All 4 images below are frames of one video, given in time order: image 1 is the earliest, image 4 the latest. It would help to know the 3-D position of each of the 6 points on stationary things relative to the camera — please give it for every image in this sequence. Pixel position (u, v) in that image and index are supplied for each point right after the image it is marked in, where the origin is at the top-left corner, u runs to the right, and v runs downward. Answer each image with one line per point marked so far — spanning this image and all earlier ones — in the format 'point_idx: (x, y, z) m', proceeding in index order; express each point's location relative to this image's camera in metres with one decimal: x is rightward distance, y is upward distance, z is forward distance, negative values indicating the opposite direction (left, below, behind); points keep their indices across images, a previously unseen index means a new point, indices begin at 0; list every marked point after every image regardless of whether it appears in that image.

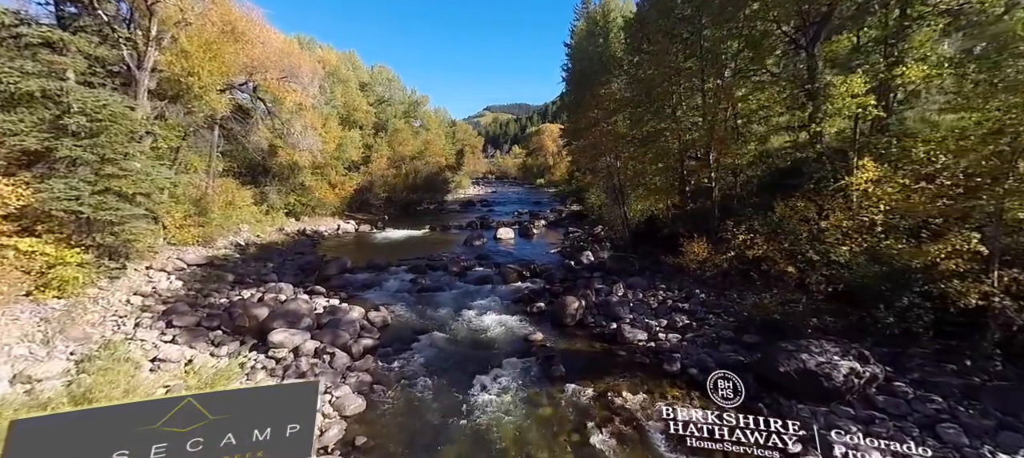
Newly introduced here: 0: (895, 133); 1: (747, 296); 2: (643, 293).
0: (+9.8, +2.5, +10.8) m
1: (+7.5, -2.2, +13.2) m
2: (+4.7, -2.3, +15.1) m
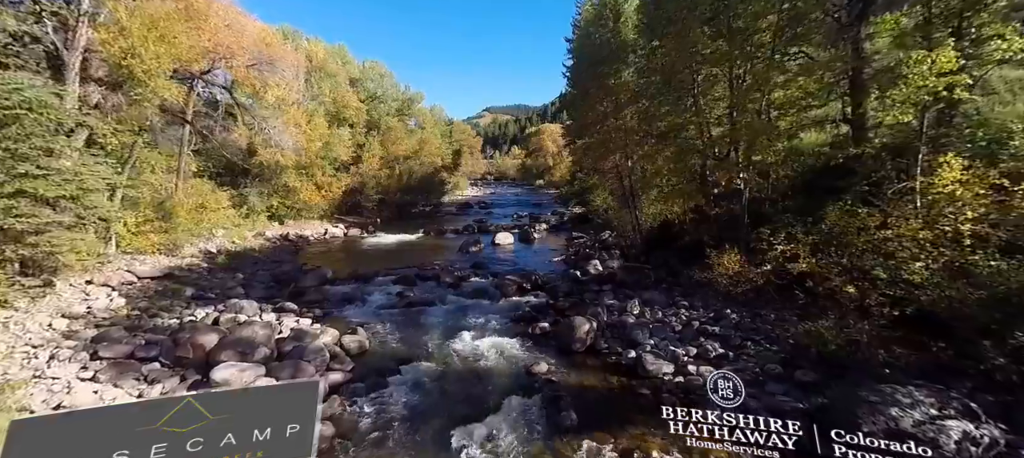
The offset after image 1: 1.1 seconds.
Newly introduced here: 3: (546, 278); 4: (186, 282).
0: (+9.8, +2.2, +8.8) m
1: (+7.4, -2.4, +11.2) m
2: (+4.7, -2.6, +13.1) m
3: (+1.5, -2.1, +18.1) m
4: (-12.2, -2.0, +15.6) m
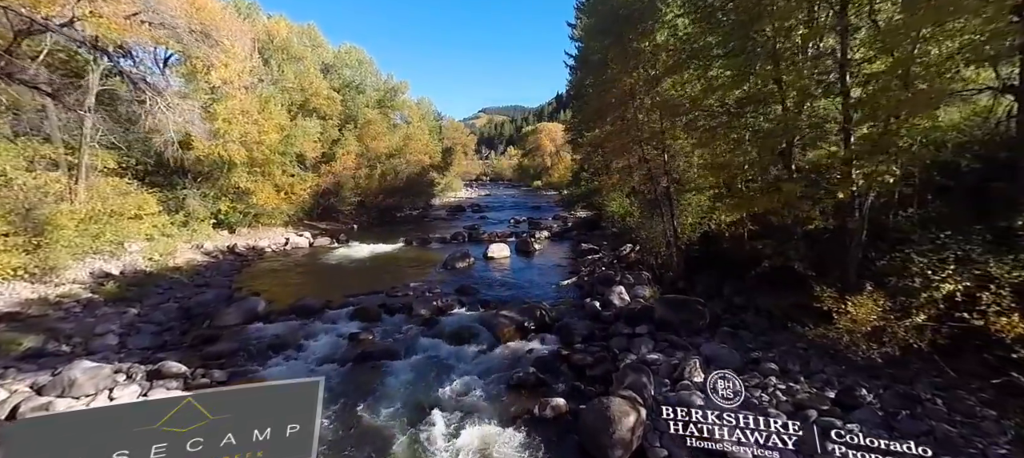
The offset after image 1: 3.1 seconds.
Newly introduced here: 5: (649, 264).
0: (+9.8, +1.7, +4.1) m
1: (+7.4, -2.9, +6.5) m
2: (+4.6, -3.1, +8.4) m
3: (+1.4, -2.6, +13.3) m
4: (-12.3, -2.5, +10.8) m
5: (+5.3, -1.3, +16.0) m
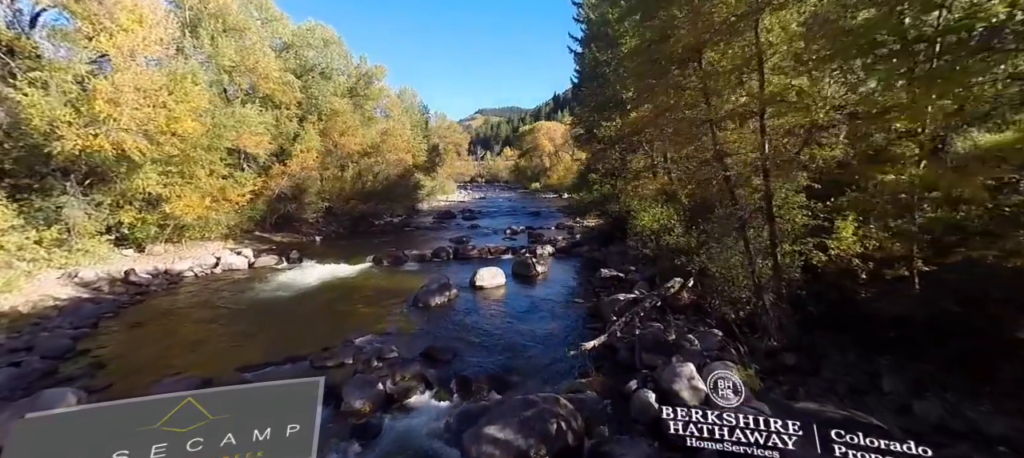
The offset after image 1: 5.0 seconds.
0: (+9.8, +1.0, -1.5) m
1: (+7.3, -3.6, +0.8) m
2: (+4.6, -3.8, +2.7) m
3: (+1.3, -3.4, +7.6) m
4: (-12.3, -3.2, +4.9) m
5: (+5.1, -2.1, +10.3) m
